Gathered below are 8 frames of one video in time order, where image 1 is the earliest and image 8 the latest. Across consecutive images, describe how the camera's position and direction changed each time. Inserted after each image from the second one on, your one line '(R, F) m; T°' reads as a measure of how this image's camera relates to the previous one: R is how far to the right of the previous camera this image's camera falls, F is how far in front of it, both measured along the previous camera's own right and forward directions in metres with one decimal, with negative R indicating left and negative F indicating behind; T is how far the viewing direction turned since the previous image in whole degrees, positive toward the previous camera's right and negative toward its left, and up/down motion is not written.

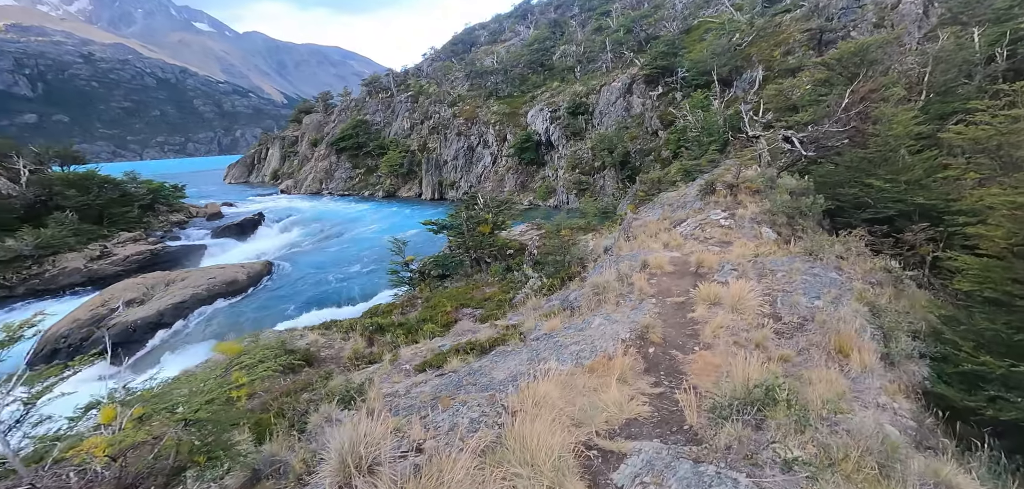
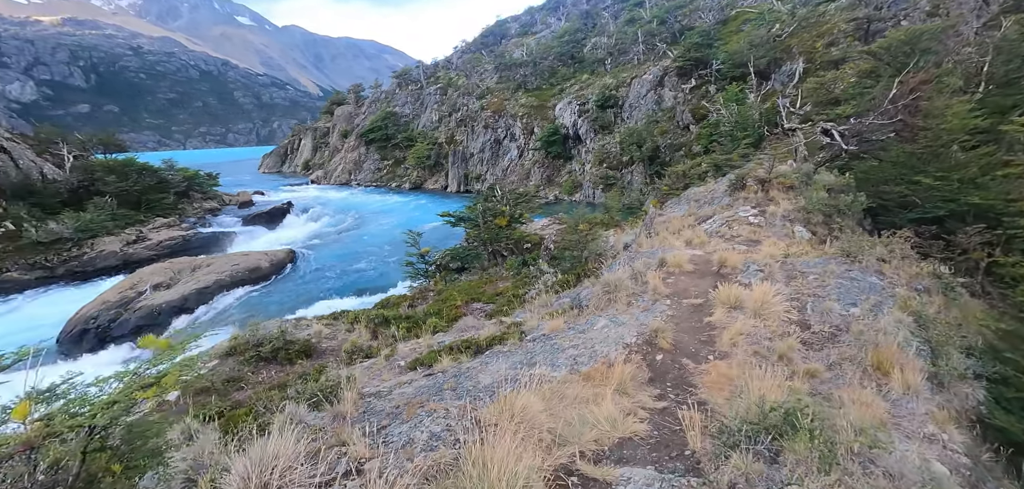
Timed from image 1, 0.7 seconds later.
(+0.4, +0.6) m; -3°
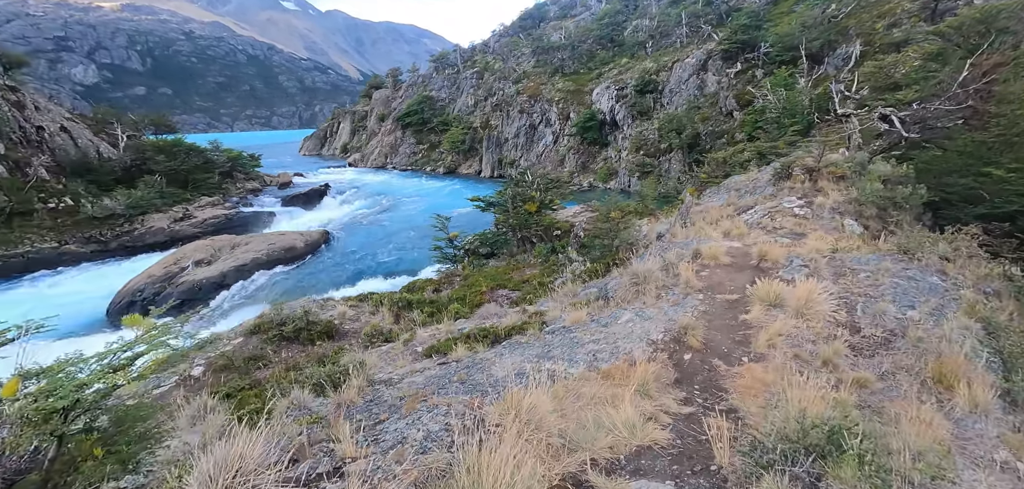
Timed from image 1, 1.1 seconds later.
(+0.2, +0.4) m; -4°
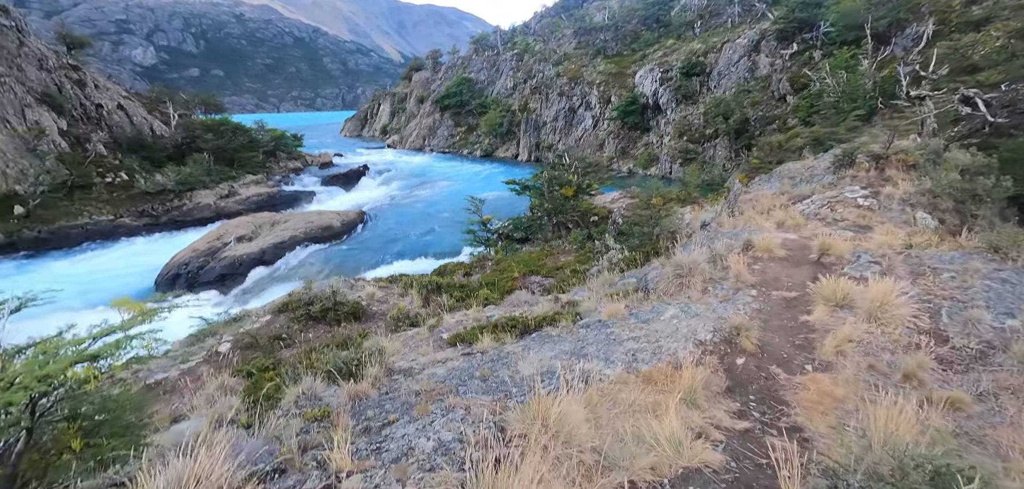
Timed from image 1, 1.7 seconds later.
(0.0, +0.5) m; -4°
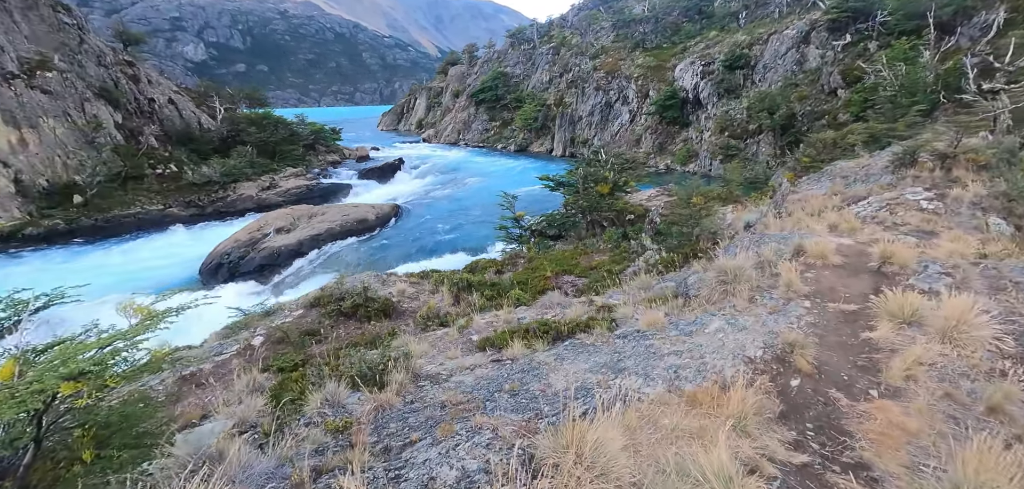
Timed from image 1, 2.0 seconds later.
(0.0, +0.3) m; -4°
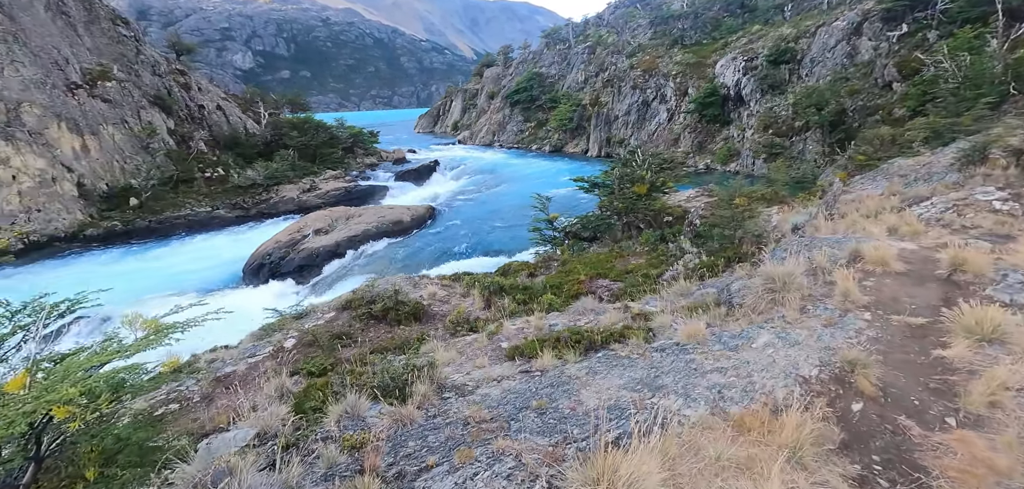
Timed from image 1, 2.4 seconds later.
(+0.1, +0.3) m; -4°
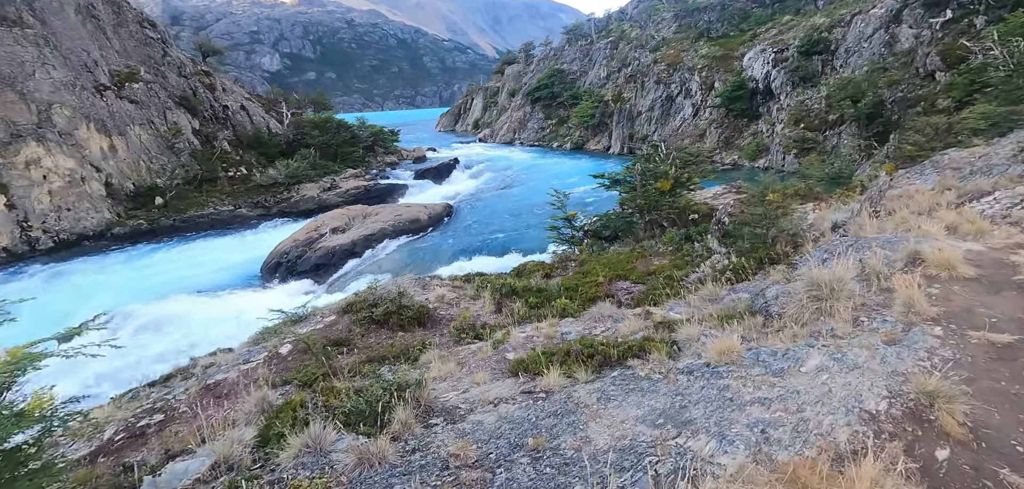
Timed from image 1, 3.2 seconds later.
(+0.2, +0.7) m; -2°
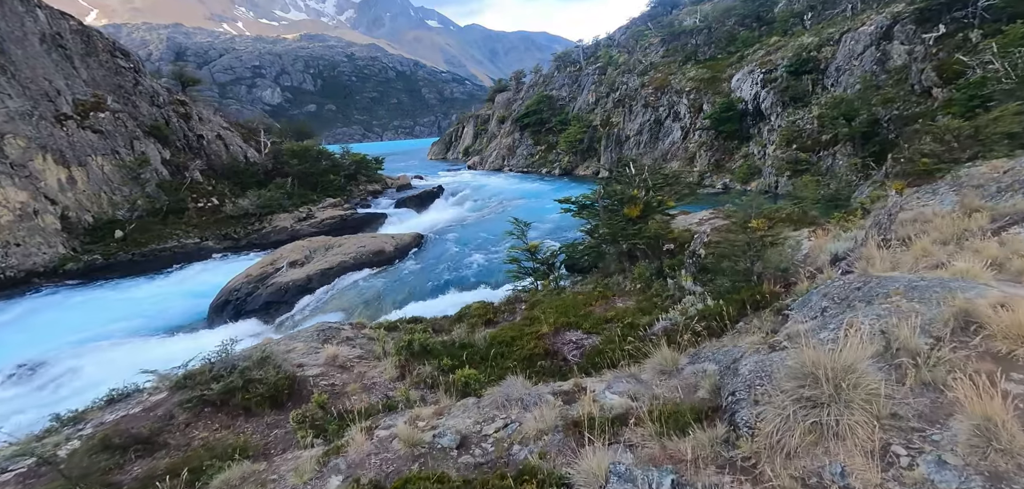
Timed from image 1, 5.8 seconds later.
(+1.4, +2.2) m; 0°
